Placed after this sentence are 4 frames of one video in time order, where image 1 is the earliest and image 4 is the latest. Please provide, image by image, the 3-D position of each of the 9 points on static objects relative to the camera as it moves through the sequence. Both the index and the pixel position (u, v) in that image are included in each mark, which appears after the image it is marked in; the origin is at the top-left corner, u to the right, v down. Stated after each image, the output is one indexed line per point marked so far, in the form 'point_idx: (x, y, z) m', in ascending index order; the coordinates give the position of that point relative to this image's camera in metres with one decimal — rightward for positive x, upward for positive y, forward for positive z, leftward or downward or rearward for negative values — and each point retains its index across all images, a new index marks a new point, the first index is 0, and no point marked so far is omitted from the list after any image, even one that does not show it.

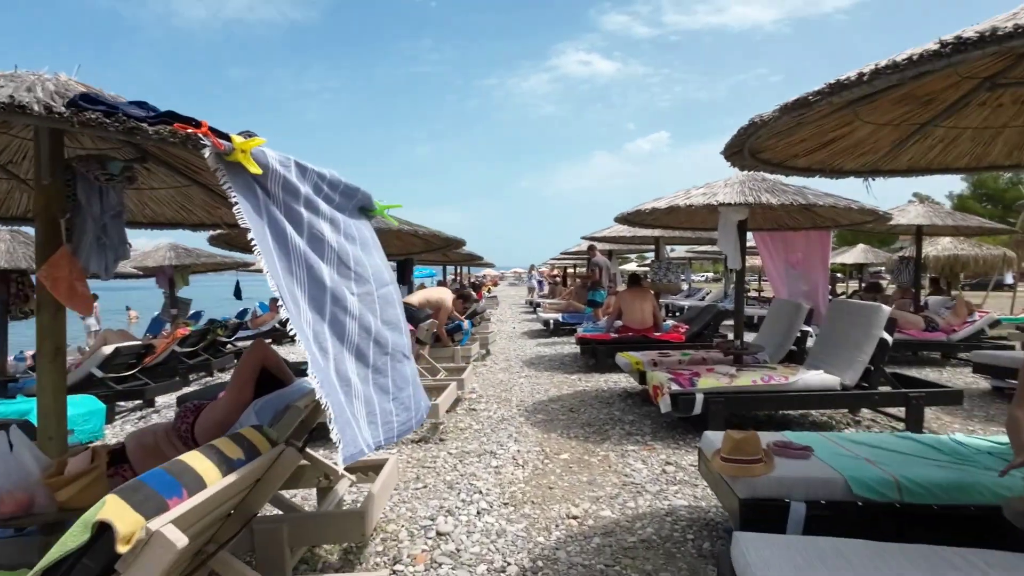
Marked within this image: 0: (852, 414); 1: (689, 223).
0: (+3.2, -1.2, +5.3) m
1: (+2.1, +0.8, +6.7) m
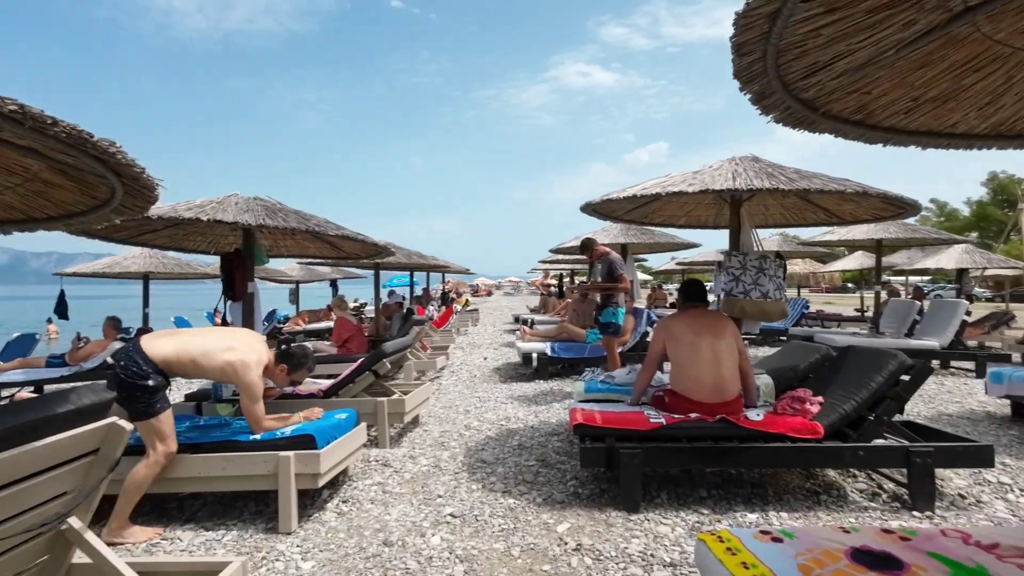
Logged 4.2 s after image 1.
0: (+2.6, -1.3, +0.5) m
1: (+1.5, +0.7, +2.0) m
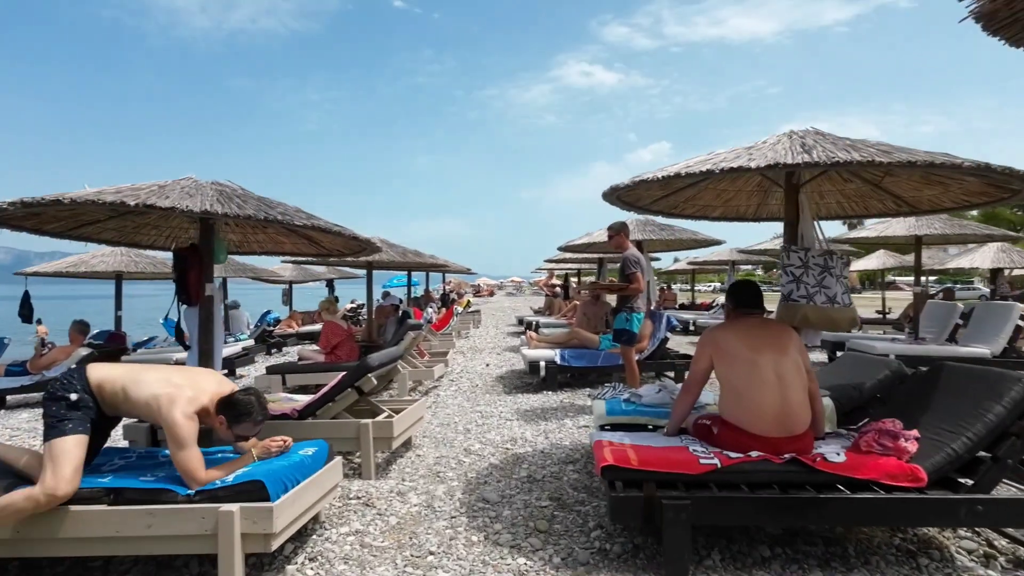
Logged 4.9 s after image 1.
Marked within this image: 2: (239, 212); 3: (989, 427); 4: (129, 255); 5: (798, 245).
0: (+2.6, -1.3, -0.3) m
1: (+1.6, +0.6, +1.2) m
2: (-1.7, +0.5, +3.5) m
3: (+2.4, -0.7, +2.8) m
4: (-6.0, +0.5, +8.8) m
5: (+1.9, +0.3, +3.8) m
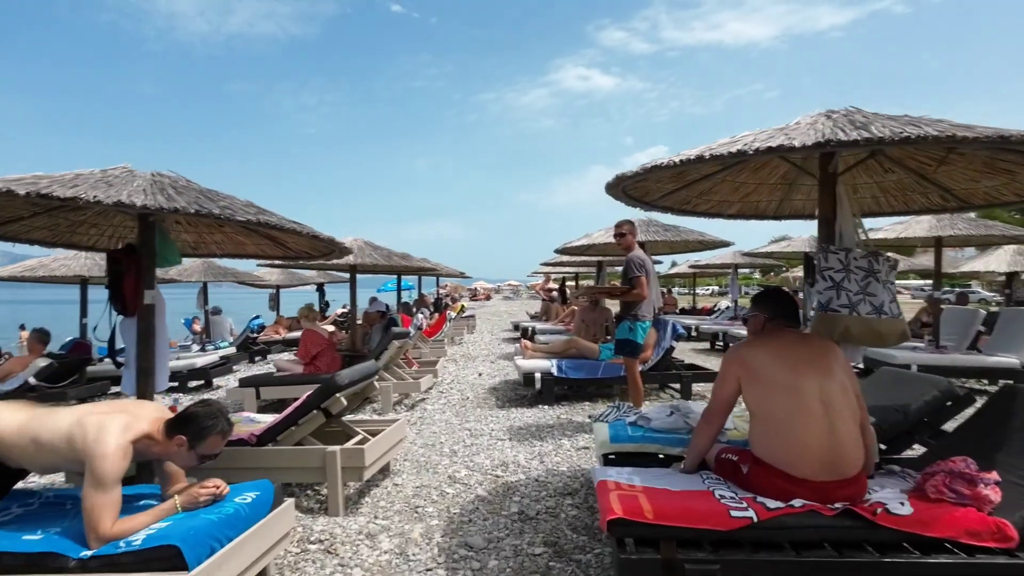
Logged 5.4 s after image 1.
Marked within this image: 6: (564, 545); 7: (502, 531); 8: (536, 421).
0: (+2.6, -1.3, -0.9) m
1: (+1.5, +0.6, +0.6) m
2: (-1.8, +0.4, +2.9) m
3: (+2.3, -0.7, +2.3) m
4: (-6.1, +0.4, +8.2) m
5: (+1.8, +0.2, +3.2) m
6: (+0.3, -1.5, +3.2) m
7: (-0.1, -1.5, +3.4) m
8: (+0.2, -1.4, +6.1) m
